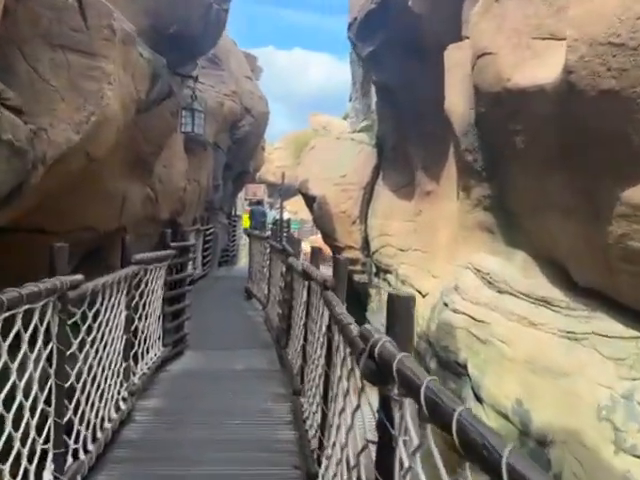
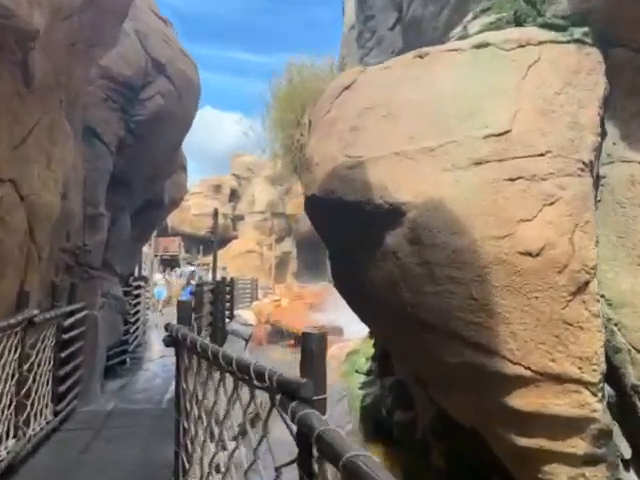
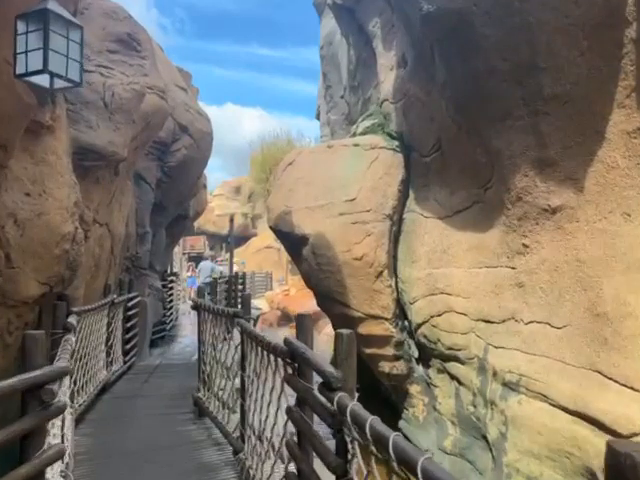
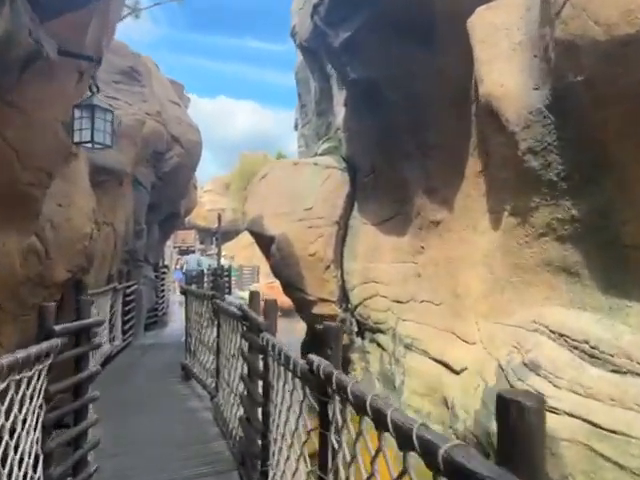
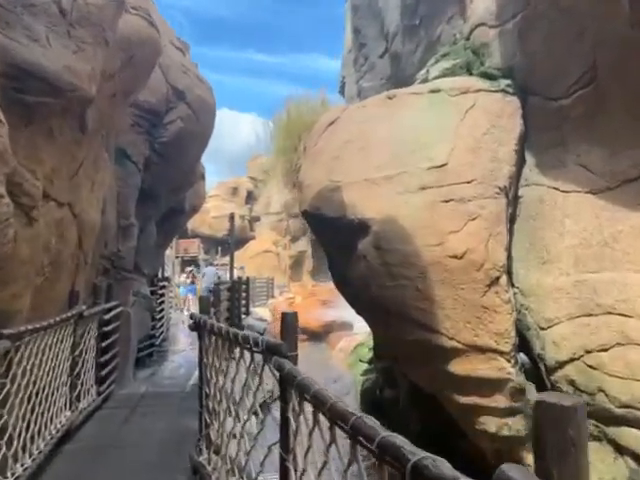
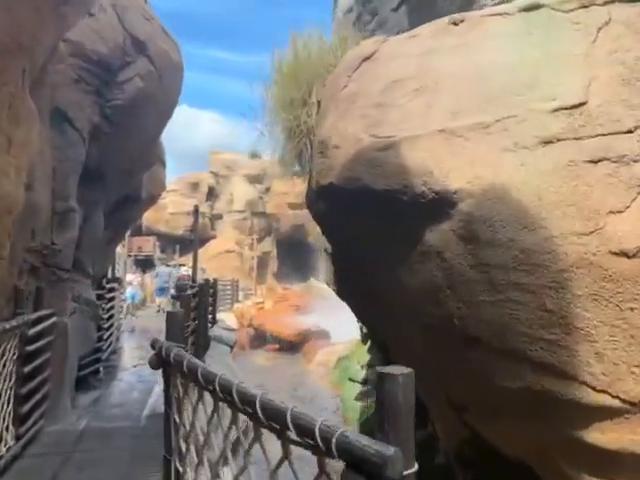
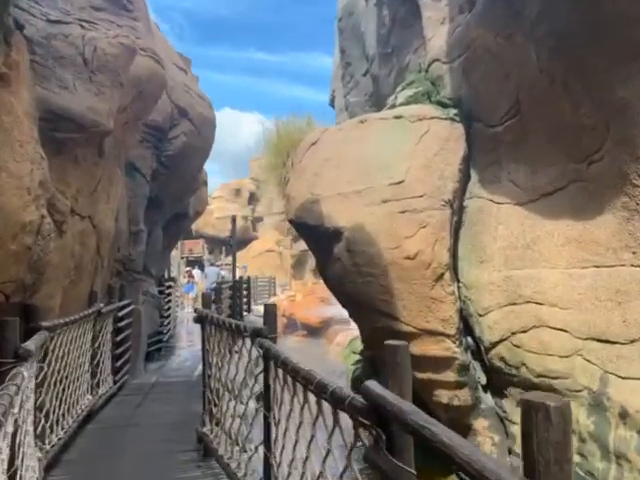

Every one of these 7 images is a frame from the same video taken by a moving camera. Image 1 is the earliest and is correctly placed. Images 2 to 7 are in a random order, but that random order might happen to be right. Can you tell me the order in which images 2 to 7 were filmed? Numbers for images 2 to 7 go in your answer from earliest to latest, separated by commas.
4, 3, 7, 5, 2, 6
